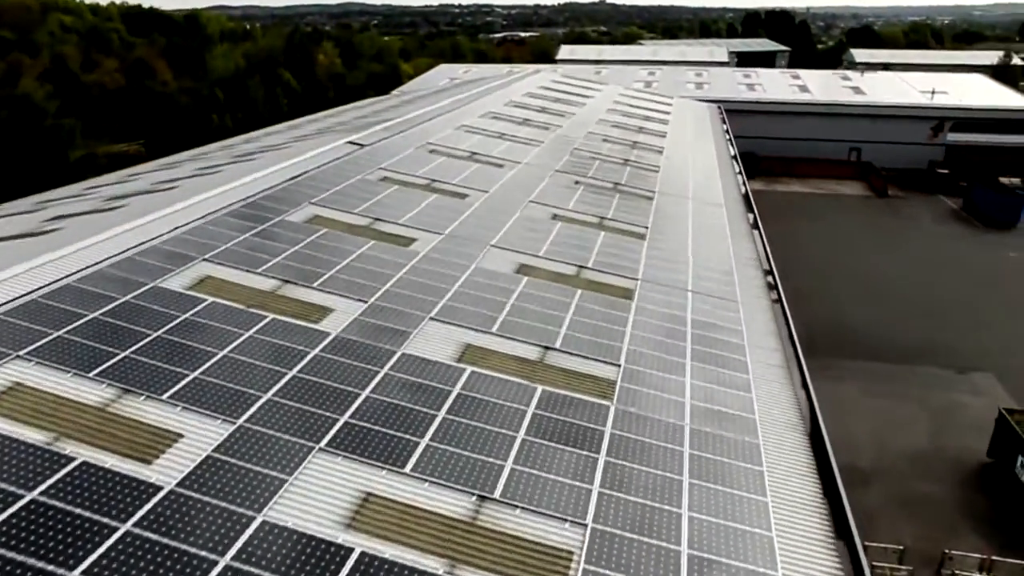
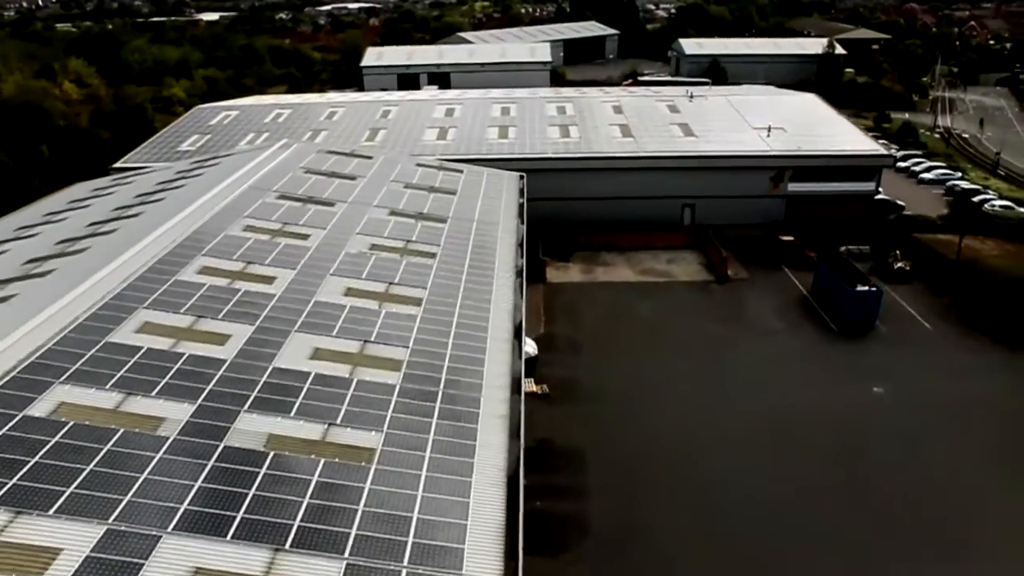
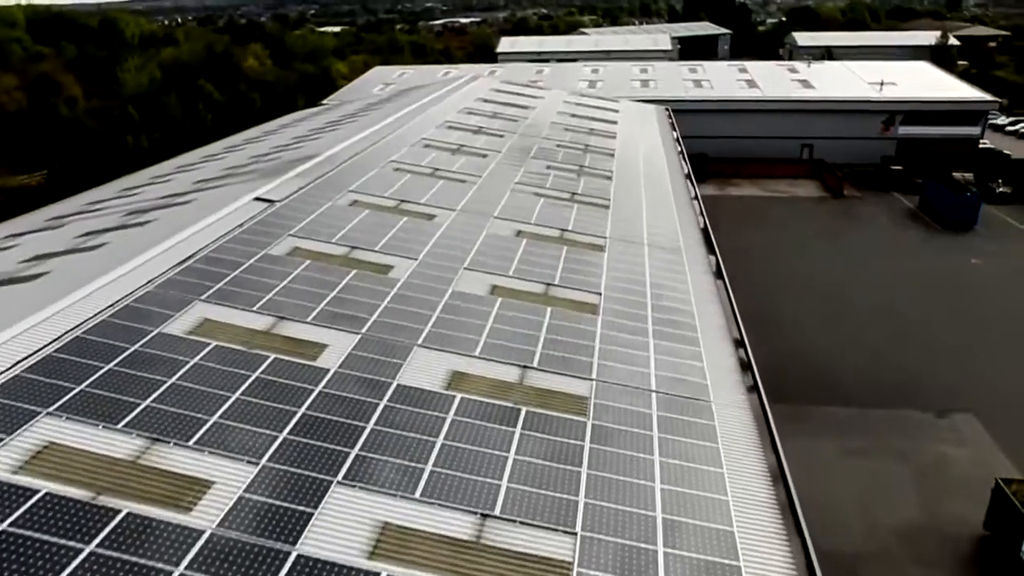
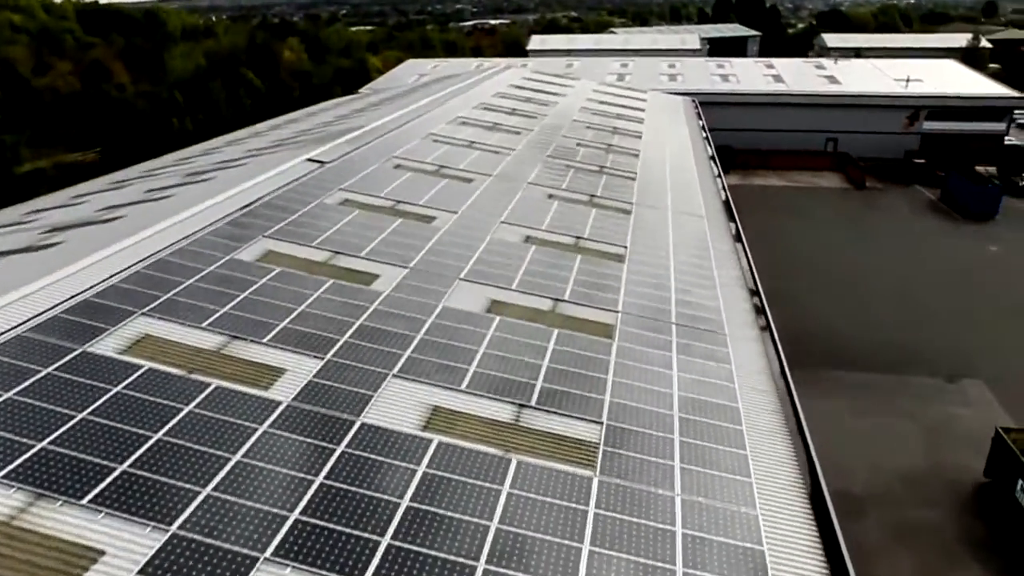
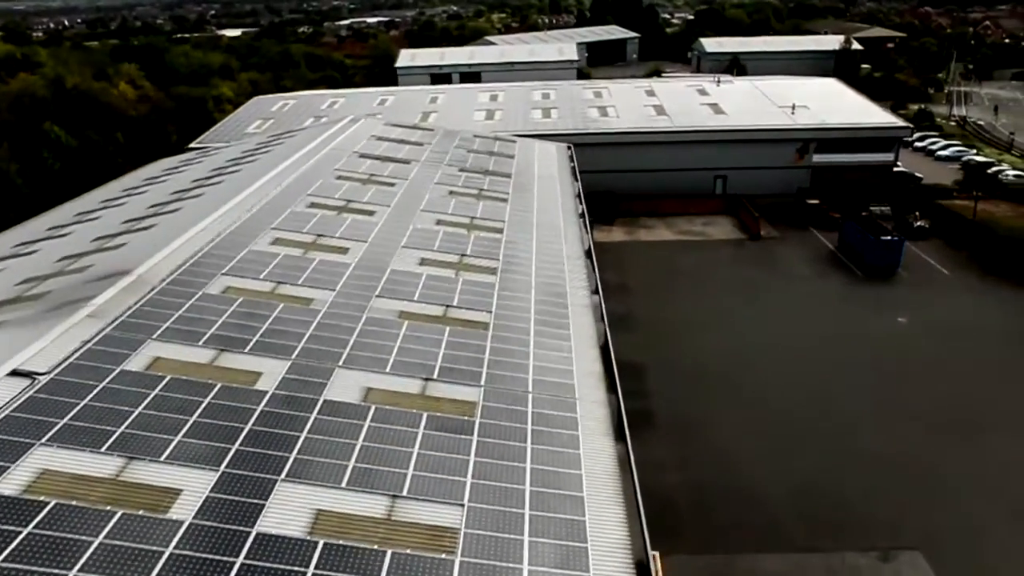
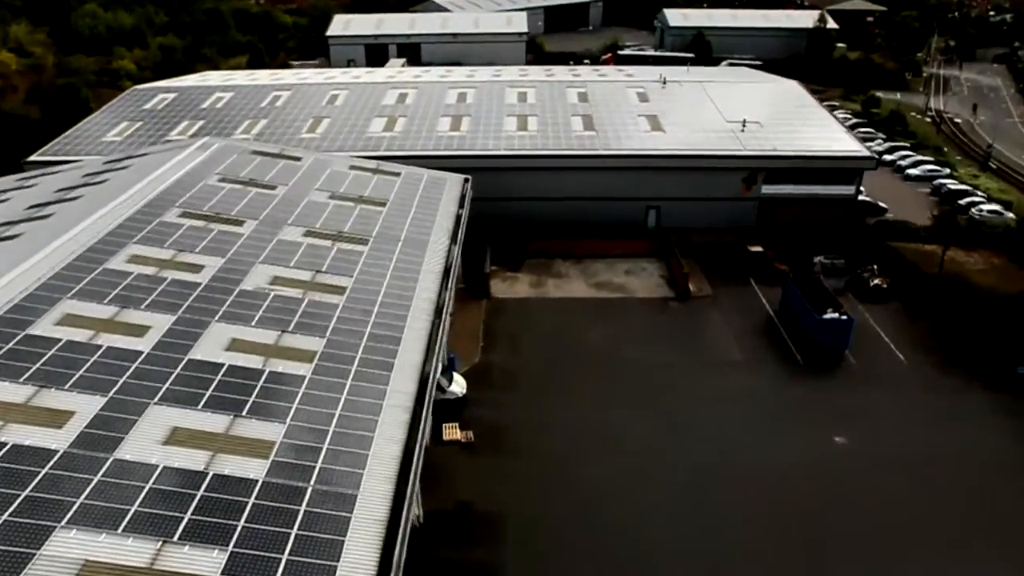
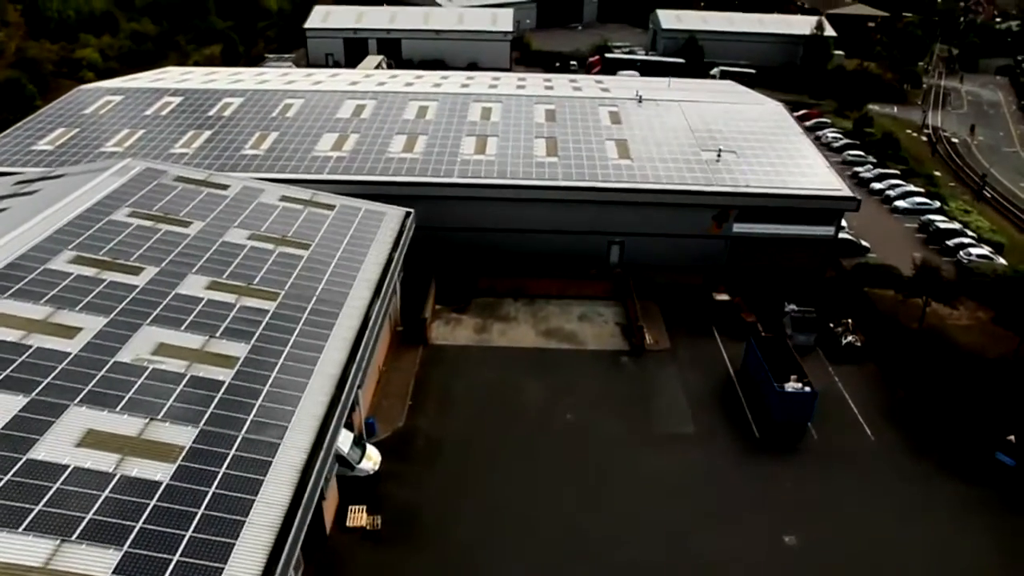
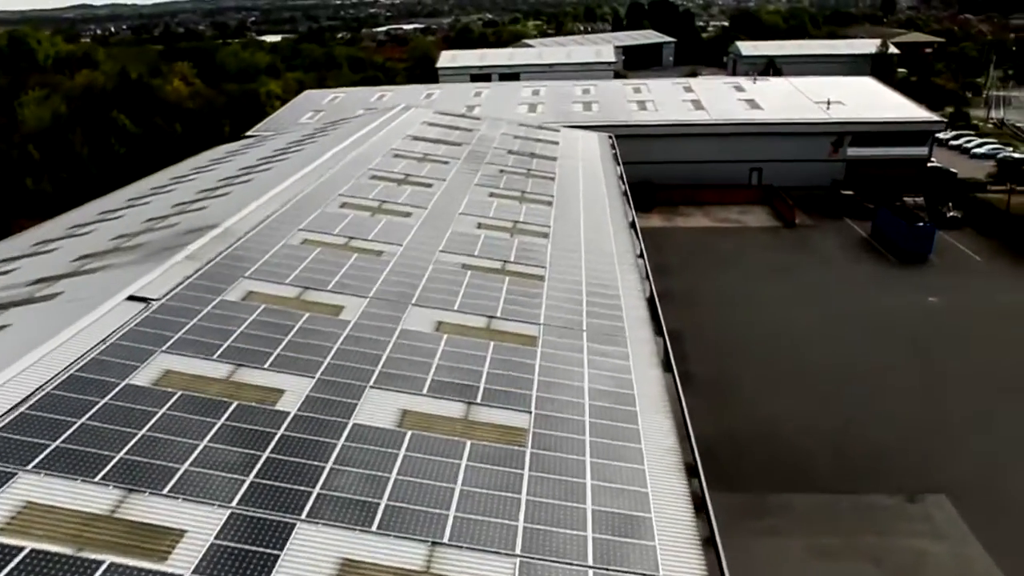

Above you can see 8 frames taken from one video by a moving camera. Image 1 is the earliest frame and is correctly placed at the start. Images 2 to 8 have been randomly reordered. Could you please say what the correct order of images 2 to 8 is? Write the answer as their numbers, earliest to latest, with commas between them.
4, 3, 8, 5, 2, 6, 7
